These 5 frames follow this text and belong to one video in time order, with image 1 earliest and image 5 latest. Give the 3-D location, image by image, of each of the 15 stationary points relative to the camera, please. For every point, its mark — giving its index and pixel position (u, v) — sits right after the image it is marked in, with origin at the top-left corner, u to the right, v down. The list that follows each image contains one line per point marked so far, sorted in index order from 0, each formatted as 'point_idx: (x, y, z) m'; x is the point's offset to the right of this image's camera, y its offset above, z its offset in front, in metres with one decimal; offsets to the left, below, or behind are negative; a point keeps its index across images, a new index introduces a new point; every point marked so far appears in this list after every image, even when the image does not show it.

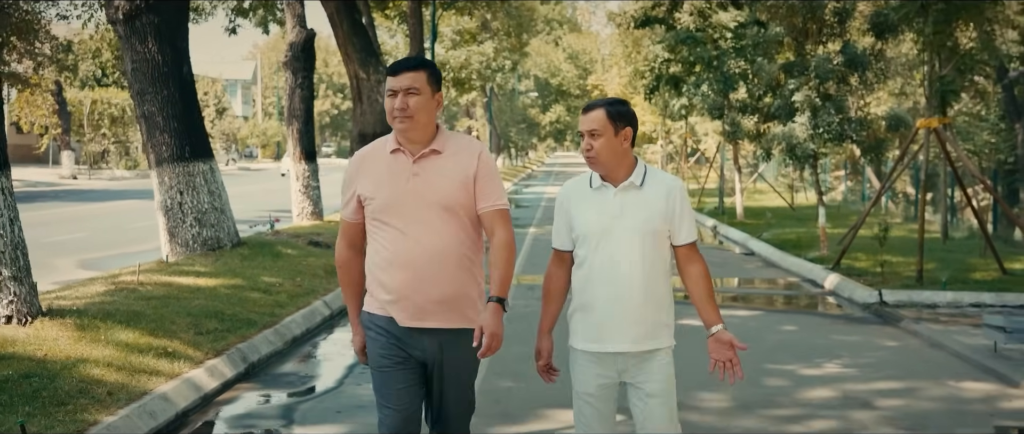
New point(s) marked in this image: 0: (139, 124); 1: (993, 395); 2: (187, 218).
0: (-4.6, +1.1, +14.6) m
1: (+3.5, -1.3, +8.6) m
2: (-4.1, 0.0, +15.1) m
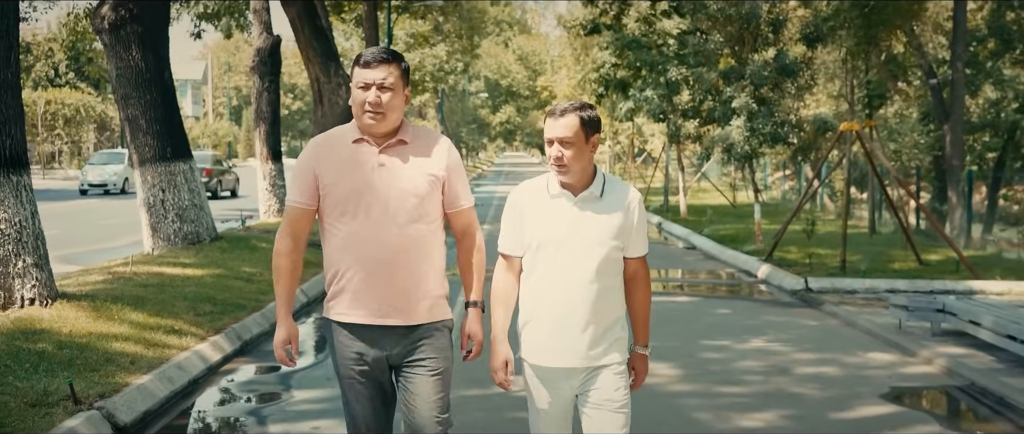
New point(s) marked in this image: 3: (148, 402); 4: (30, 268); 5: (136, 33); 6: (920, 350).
0: (-5.2, +1.2, +15.6) m
1: (+3.2, -1.2, +10.0) m
2: (-4.7, 0.0, +16.1) m
3: (-2.4, -1.2, +7.8) m
4: (-4.0, -0.4, +9.7) m
5: (-4.8, +2.3, +15.0) m
6: (+3.6, -1.2, +10.3) m
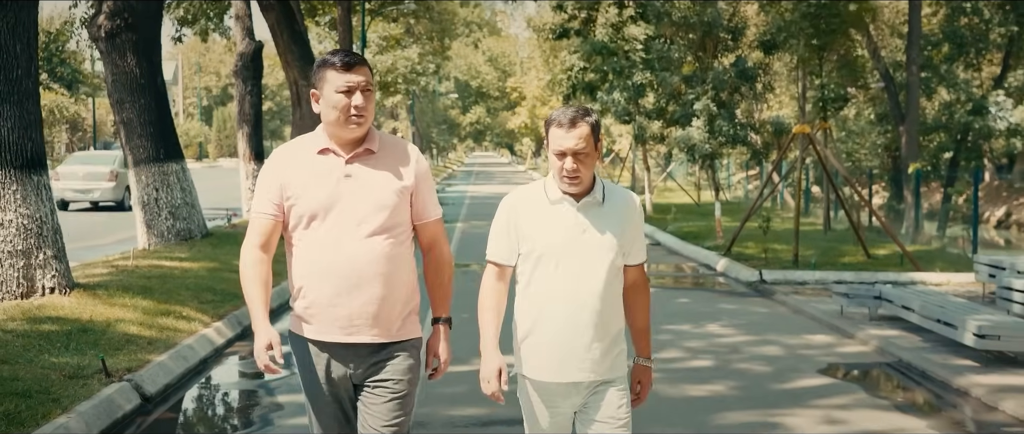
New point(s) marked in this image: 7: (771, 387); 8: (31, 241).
0: (-5.5, +1.2, +16.5) m
1: (+3.0, -1.2, +11.1) m
2: (-5.1, +0.1, +17.0) m
3: (-2.6, -1.2, +8.7) m
4: (-4.2, -0.4, +10.6) m
5: (-5.2, +2.4, +15.9) m
6: (+3.4, -1.1, +11.5) m
7: (+2.0, -1.3, +9.0) m
8: (-4.3, -0.2, +10.6) m
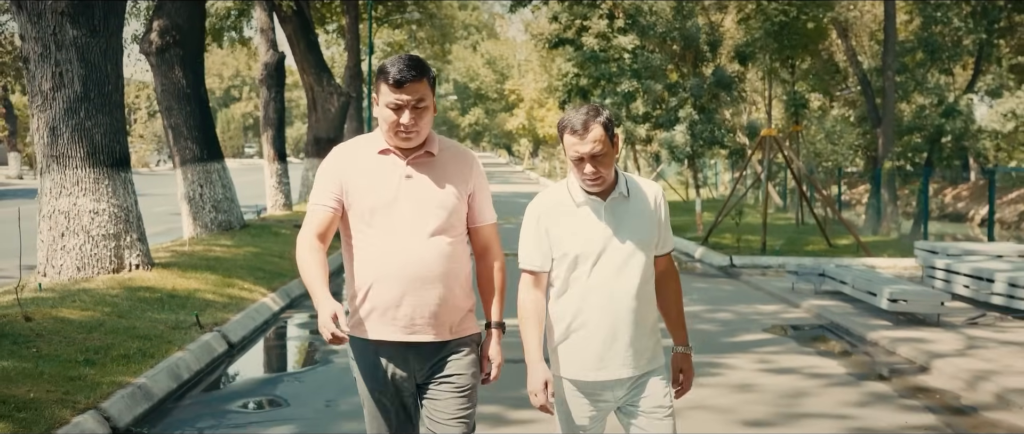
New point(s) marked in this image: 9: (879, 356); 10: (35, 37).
0: (-5.5, +1.3, +18.8) m
1: (+3.1, -1.1, +13.4) m
2: (-5.0, +0.2, +19.3) m
3: (-2.5, -1.1, +11.0) m
4: (-4.1, -0.3, +12.9) m
5: (-5.1, +2.5, +18.2) m
6: (+3.4, -1.0, +13.8) m
7: (+2.0, -1.2, +11.3) m
8: (-4.3, -0.1, +12.8) m
9: (+3.3, -1.2, +10.5) m
10: (-5.0, +1.9, +12.3) m
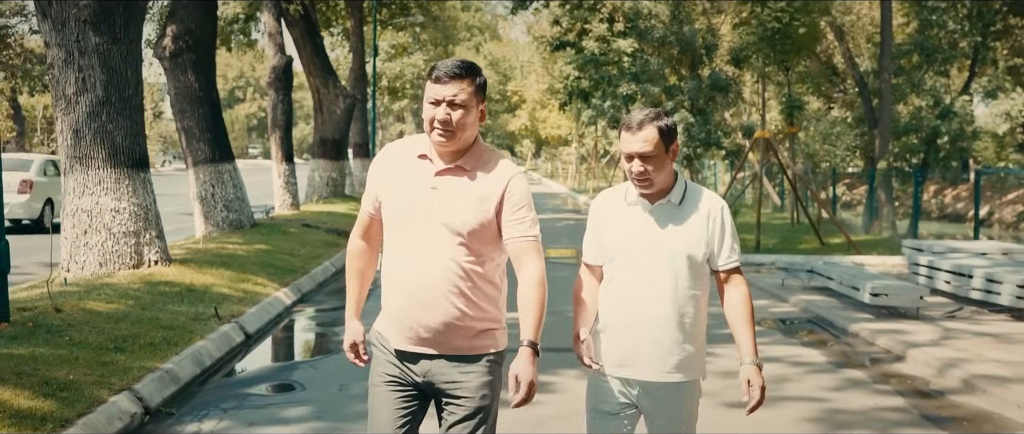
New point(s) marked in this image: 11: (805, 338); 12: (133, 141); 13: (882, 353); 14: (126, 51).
0: (-5.5, +1.4, +19.4) m
1: (+3.1, -1.1, +14.0) m
2: (-5.0, +0.2, +19.9) m
3: (-2.5, -1.1, +11.7) m
4: (-4.1, -0.3, +13.5) m
5: (-5.1, +2.5, +18.9) m
6: (+3.4, -1.0, +14.4) m
7: (+2.0, -1.2, +12.0) m
8: (-4.3, -0.1, +13.5) m
9: (+3.3, -1.2, +11.2) m
10: (-5.0, +1.9, +13.0) m
11: (+2.9, -1.2, +11.7) m
12: (-4.4, +0.9, +13.5) m
13: (+3.4, -1.2, +10.8) m
14: (-4.4, +1.9, +13.4) m
